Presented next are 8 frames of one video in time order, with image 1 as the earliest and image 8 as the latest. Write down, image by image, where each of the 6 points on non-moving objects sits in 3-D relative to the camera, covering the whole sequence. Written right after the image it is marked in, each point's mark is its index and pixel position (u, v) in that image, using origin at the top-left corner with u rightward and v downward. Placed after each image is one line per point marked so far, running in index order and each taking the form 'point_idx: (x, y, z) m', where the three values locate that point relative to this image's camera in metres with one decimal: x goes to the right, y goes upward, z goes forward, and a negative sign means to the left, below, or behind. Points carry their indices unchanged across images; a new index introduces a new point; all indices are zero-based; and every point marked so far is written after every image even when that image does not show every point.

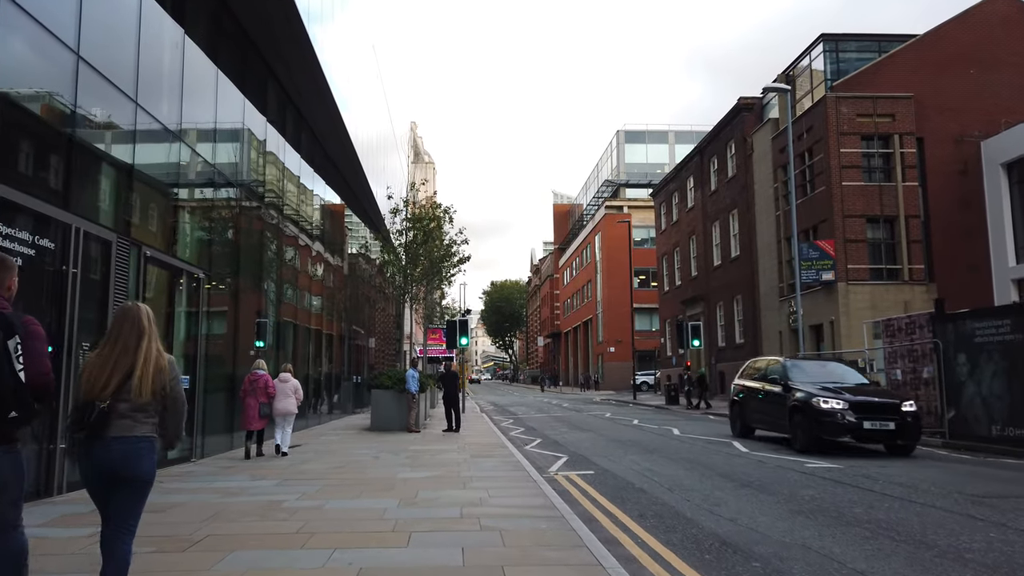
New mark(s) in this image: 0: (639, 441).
0: (+2.5, -3.0, +14.8) m
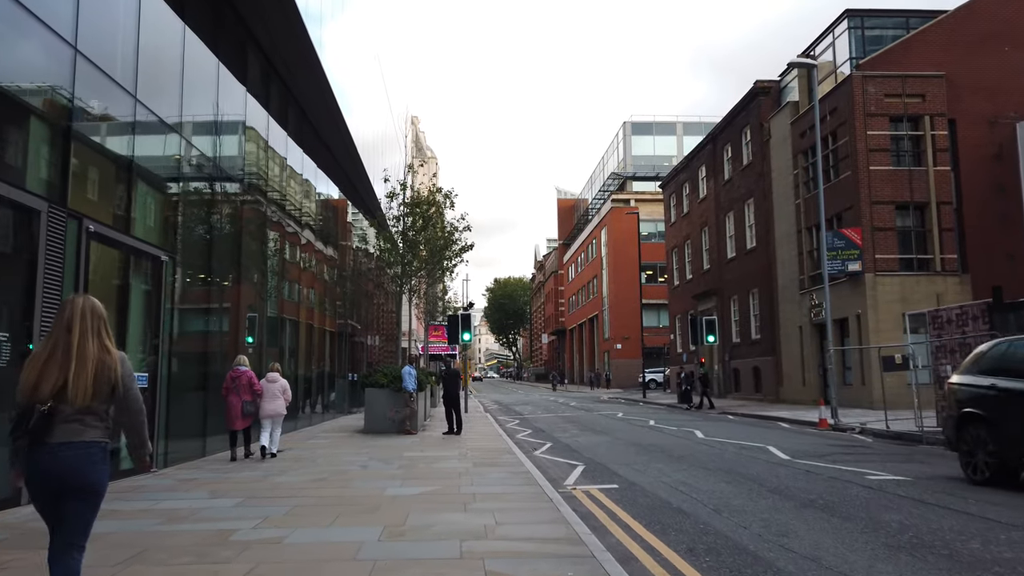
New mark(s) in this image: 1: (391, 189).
0: (+2.6, -2.8, +13.2) m
1: (-3.0, +2.5, +18.7) m
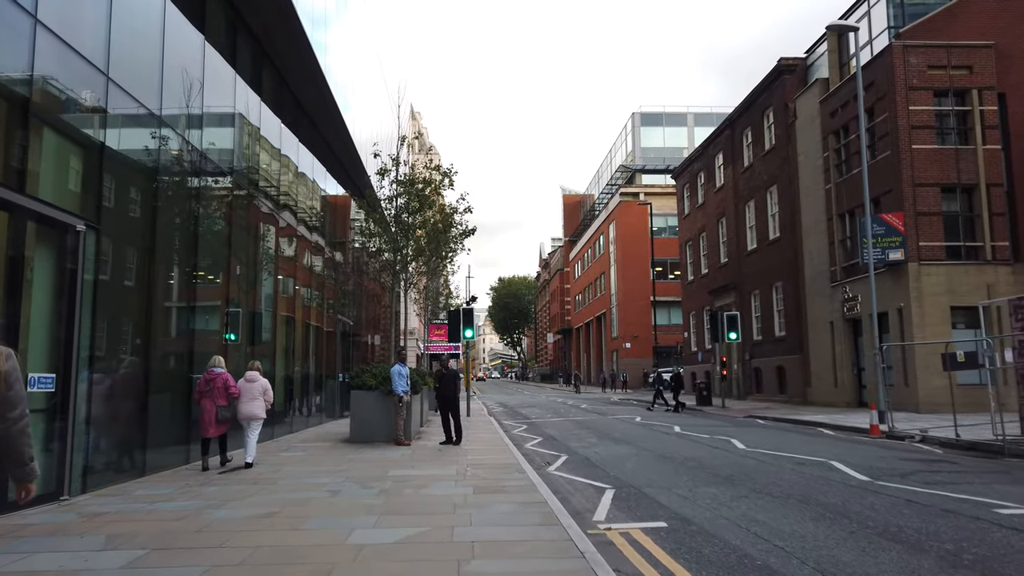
0: (+2.8, -2.5, +11.0) m
1: (-2.8, +2.7, +16.6) m
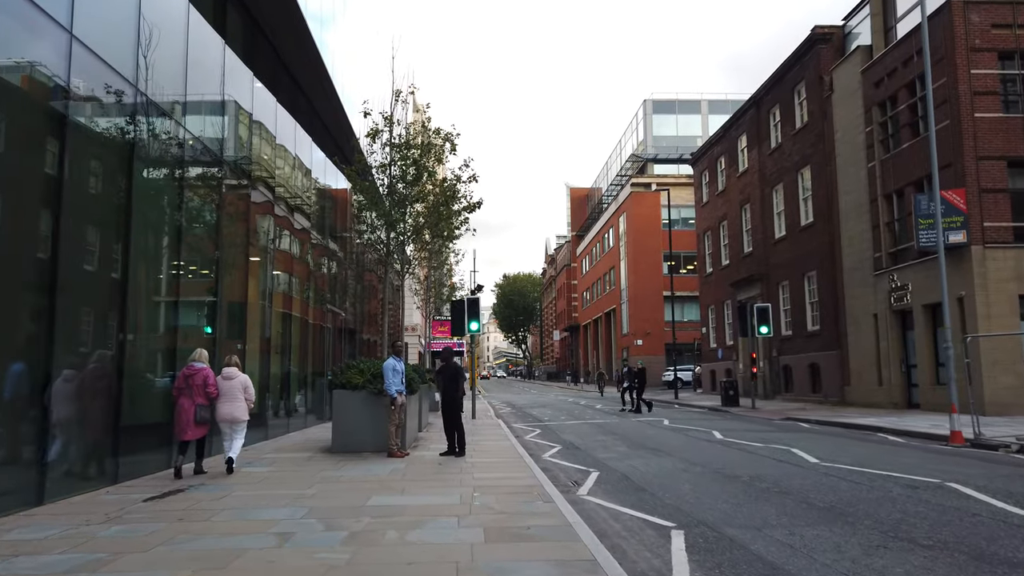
0: (+3.0, -2.2, +8.6) m
1: (-2.6, +3.1, +14.2) m
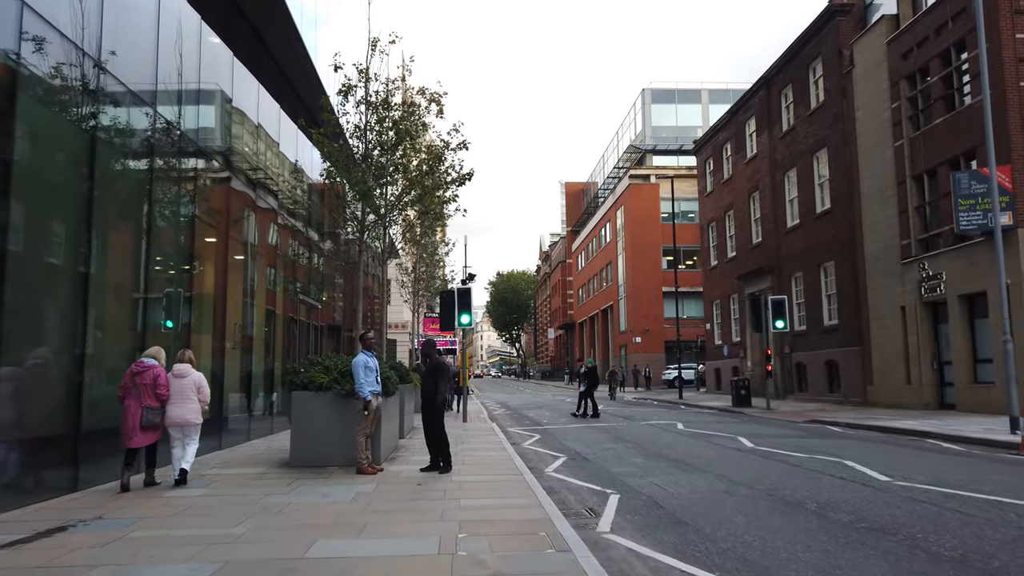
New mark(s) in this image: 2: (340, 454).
0: (+3.0, -1.9, +6.6) m
1: (-2.6, +3.3, +12.1) m
2: (-2.2, -2.1, +9.7) m
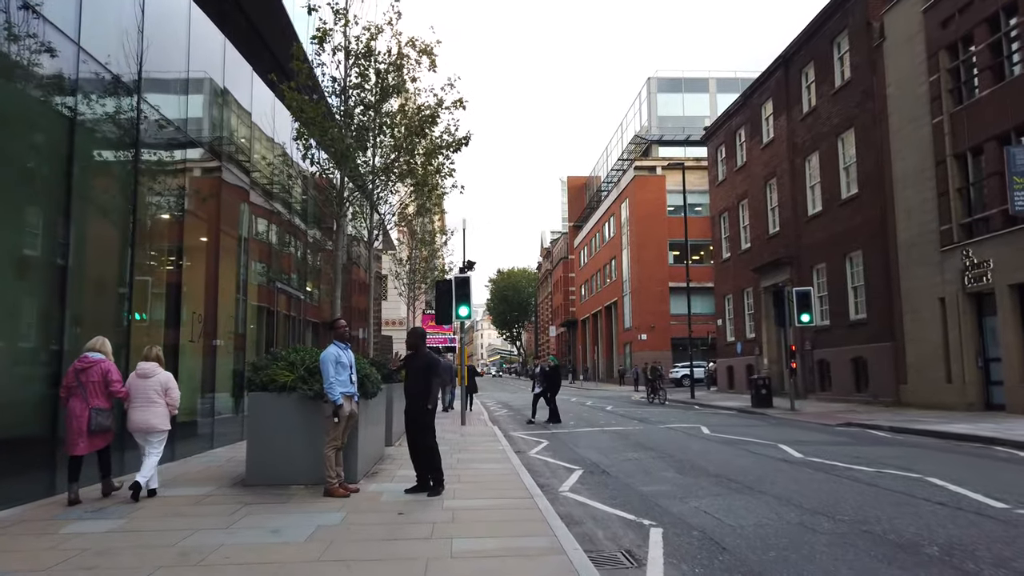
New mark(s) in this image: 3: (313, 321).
0: (+3.0, -1.7, +4.7) m
1: (-2.6, +3.6, +10.3) m
2: (-2.1, -1.9, +7.8) m
3: (-5.4, -0.8, +20.1) m
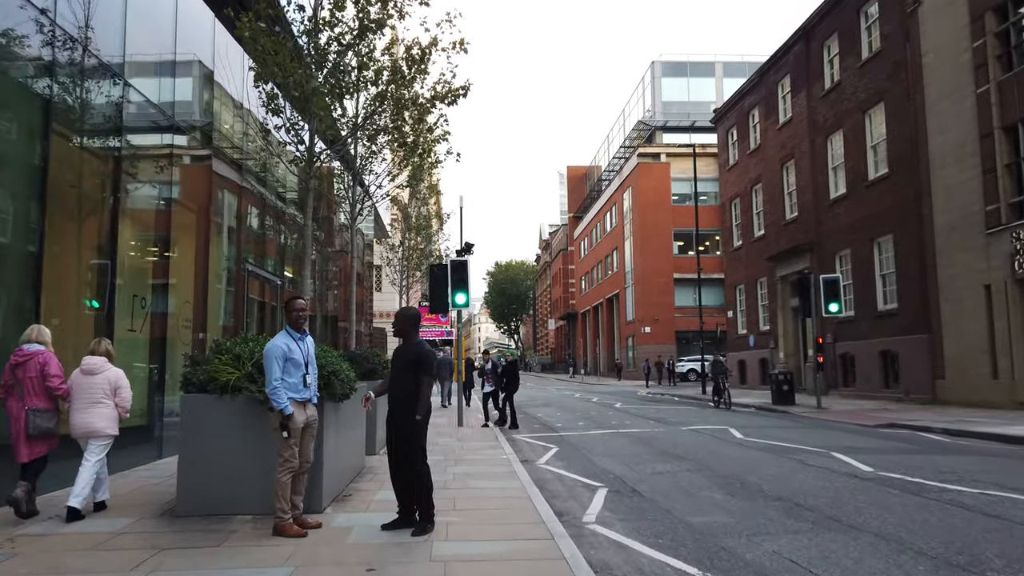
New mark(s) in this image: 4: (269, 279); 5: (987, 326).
0: (+3.1, -1.5, +2.9) m
1: (-2.5, +3.8, +8.4) m
2: (-2.0, -1.6, +6.0) m
3: (-5.4, -0.5, +18.3) m
4: (-5.2, +0.2, +16.7) m
5: (+11.2, -0.9, +17.8) m
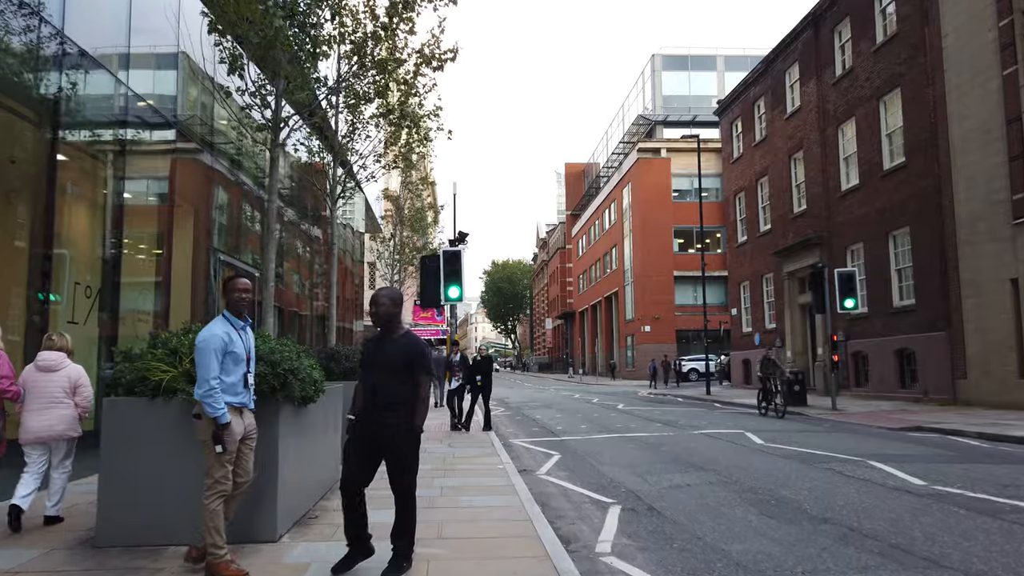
0: (+3.1, -1.3, +1.8) m
1: (-2.5, +4.0, +7.3) m
2: (-2.1, -1.5, +4.9) m
3: (-5.4, -0.3, +17.1) m
4: (-5.3, +0.3, +15.6) m
5: (+11.2, -0.7, +16.8) m
